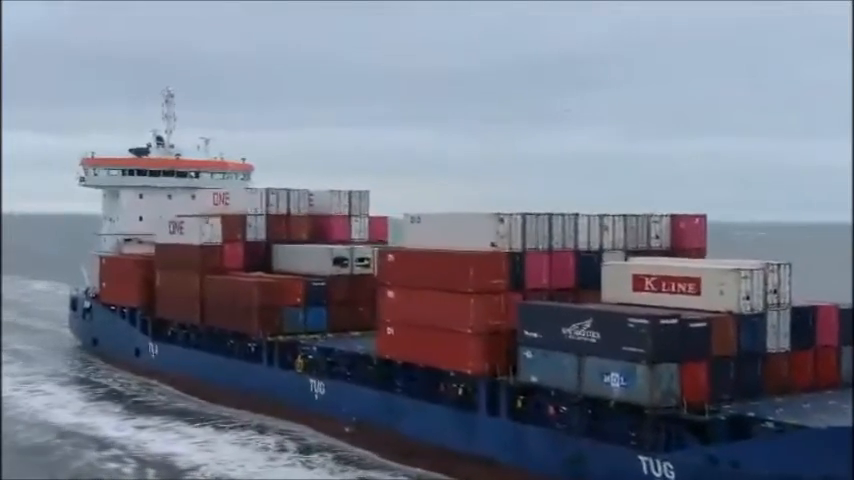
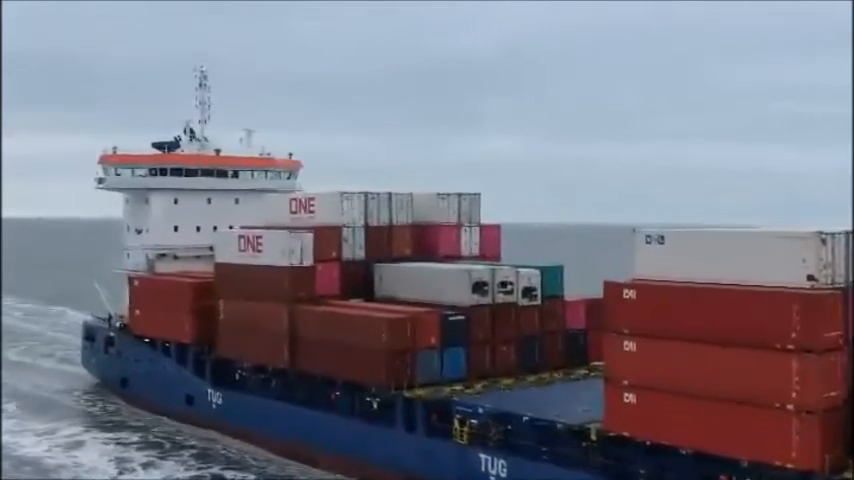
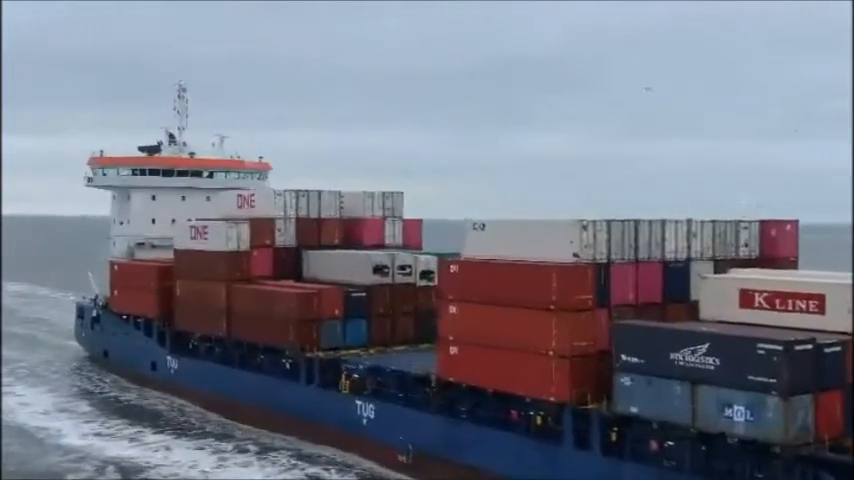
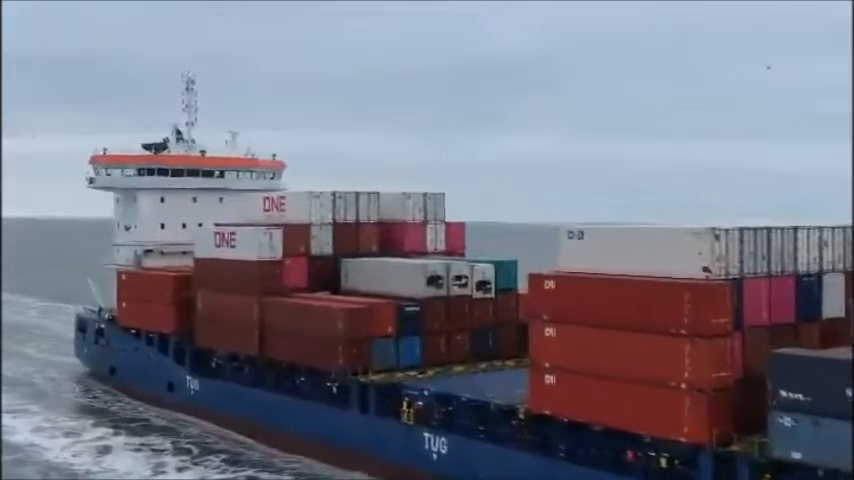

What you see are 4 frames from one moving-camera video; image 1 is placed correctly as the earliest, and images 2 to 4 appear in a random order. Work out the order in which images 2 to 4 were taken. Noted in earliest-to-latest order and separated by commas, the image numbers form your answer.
3, 4, 2
